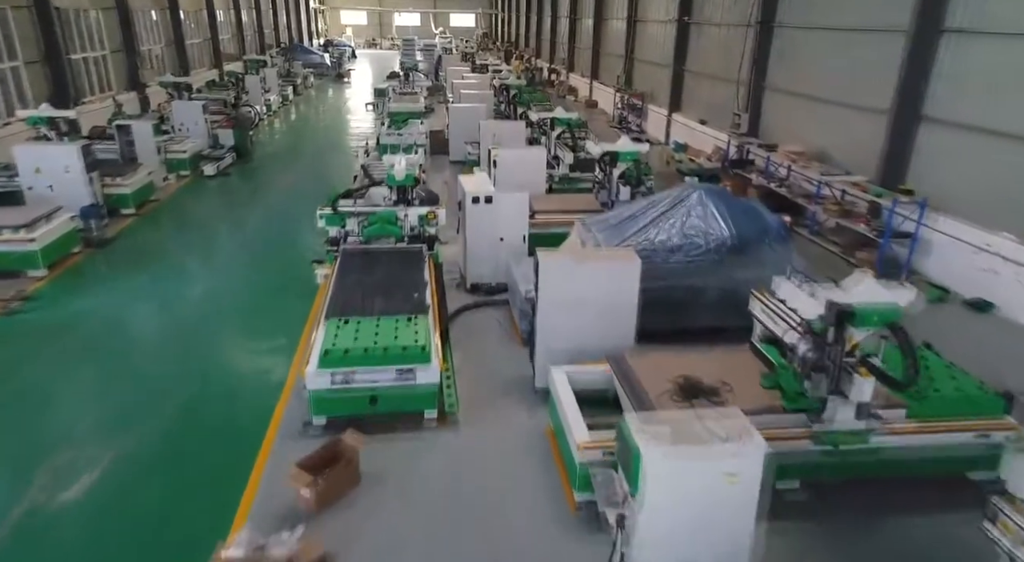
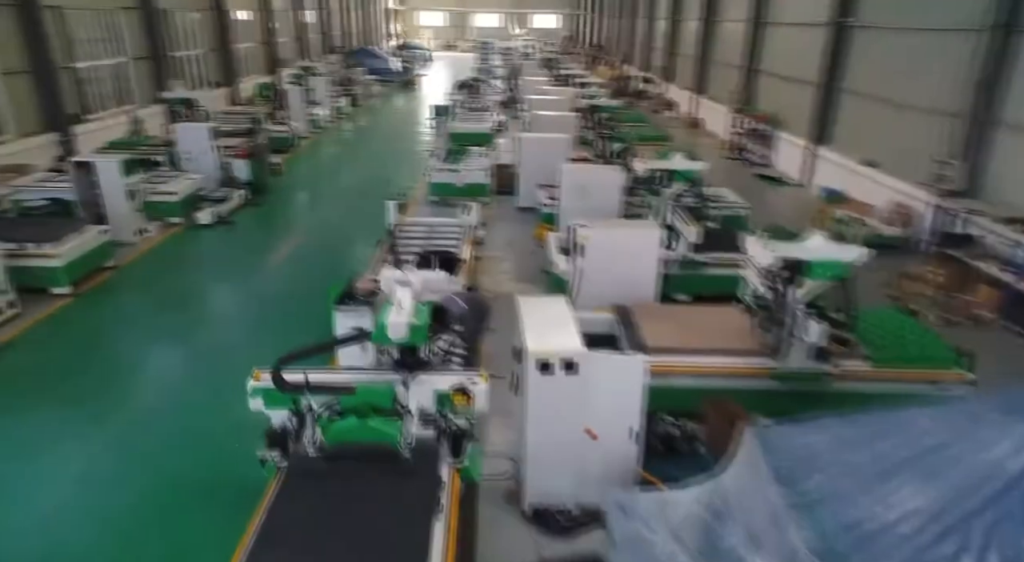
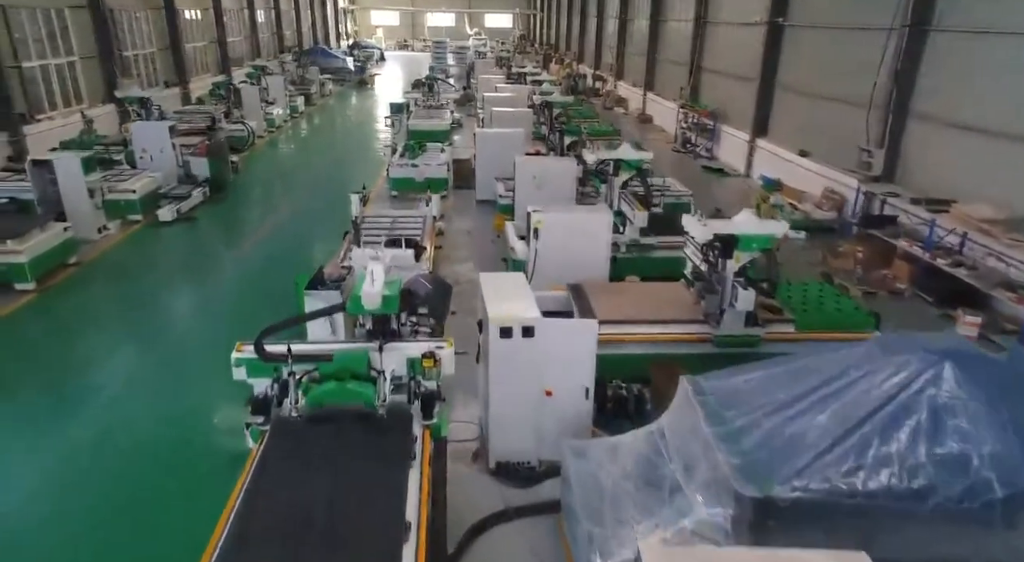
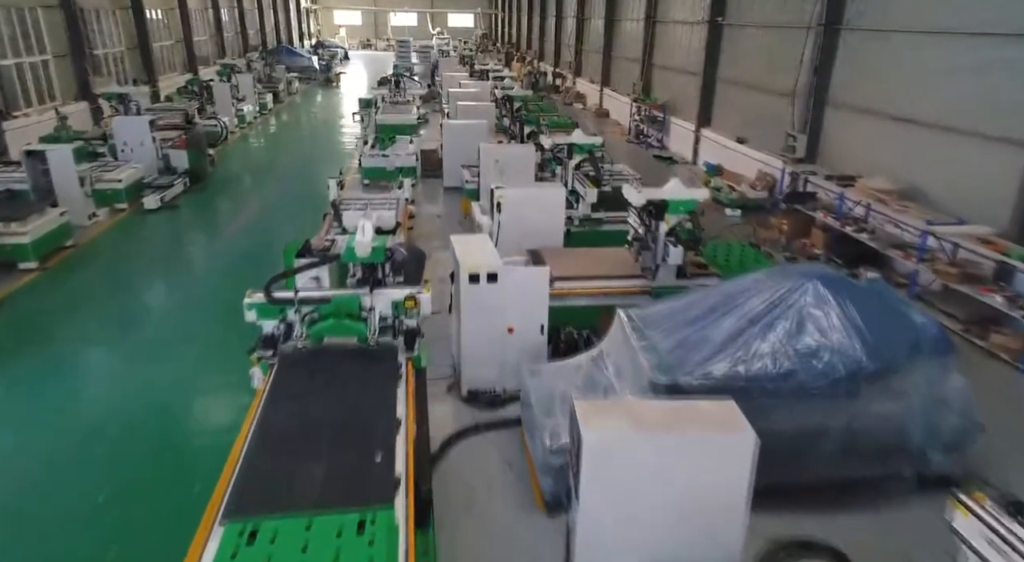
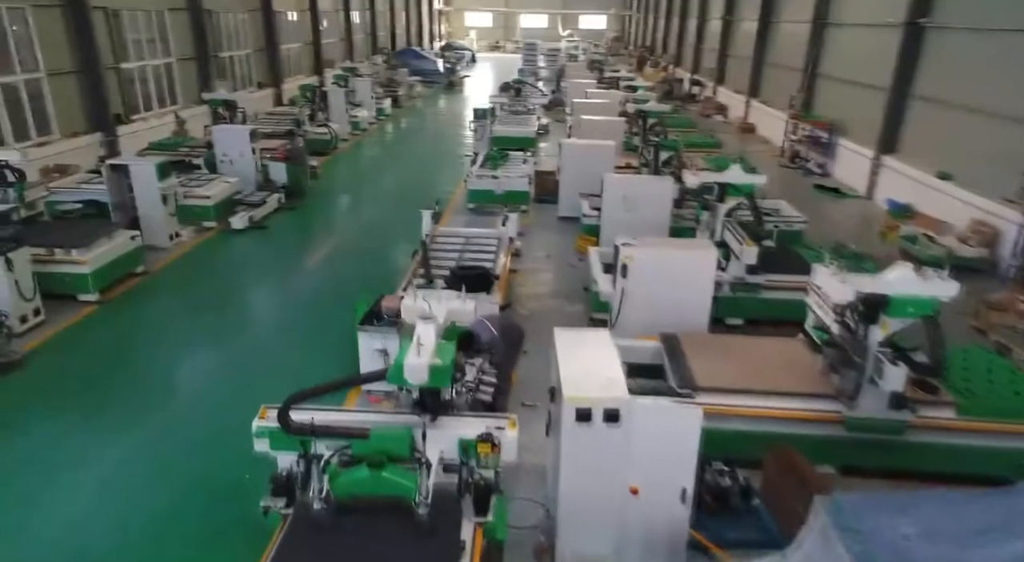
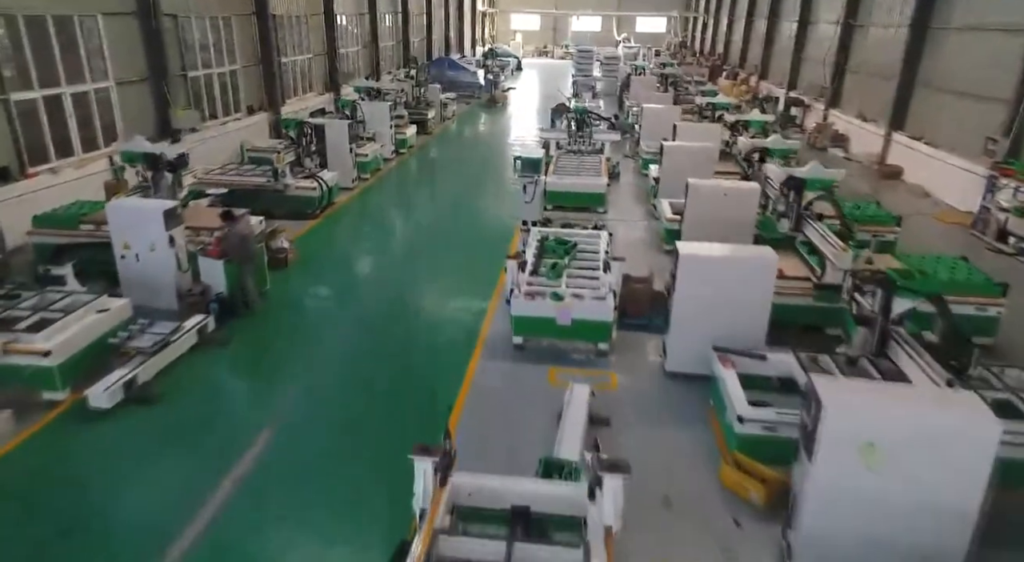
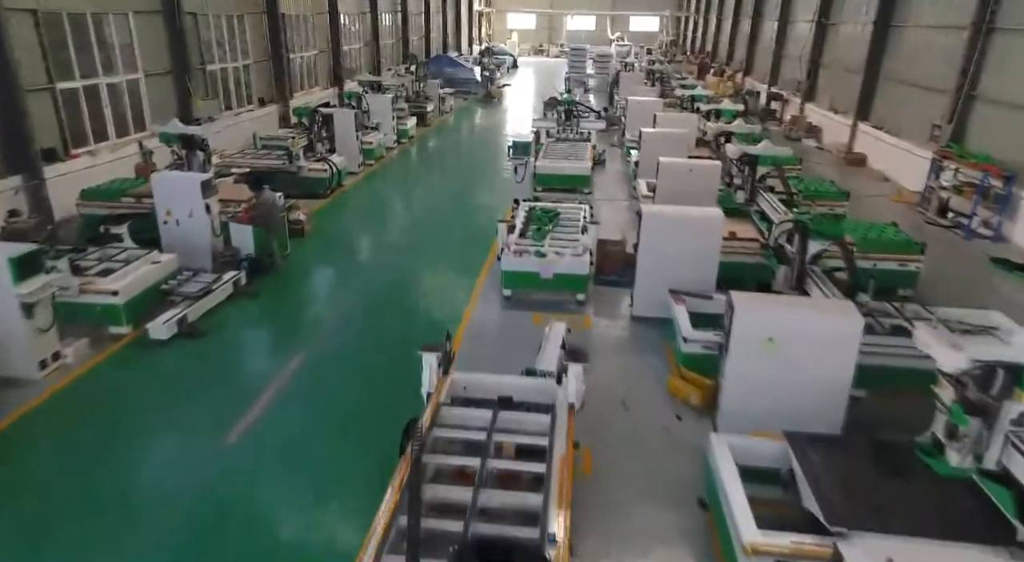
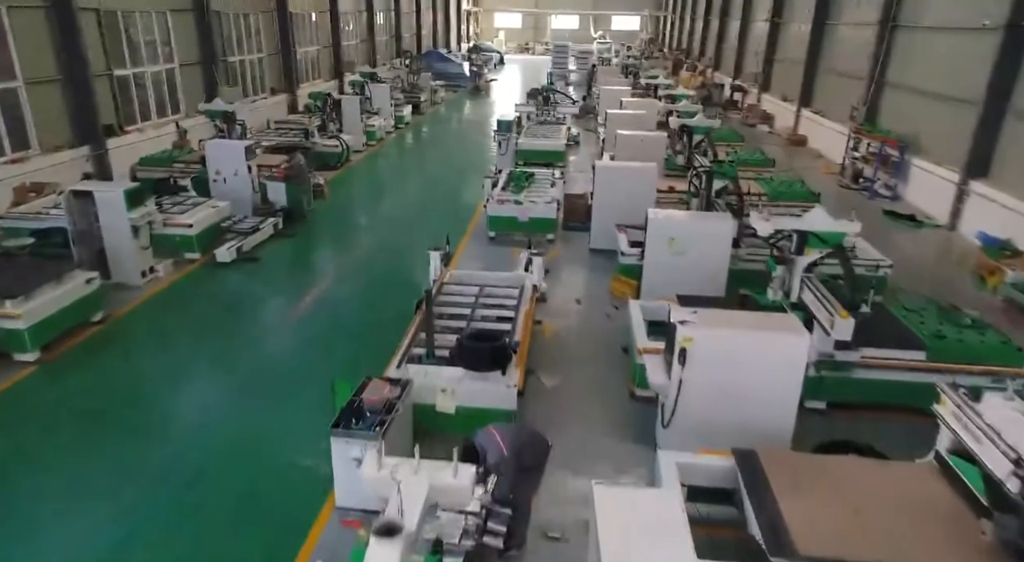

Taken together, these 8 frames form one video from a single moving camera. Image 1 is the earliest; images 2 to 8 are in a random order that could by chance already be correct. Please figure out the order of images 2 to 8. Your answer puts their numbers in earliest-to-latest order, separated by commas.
4, 3, 2, 5, 8, 7, 6
